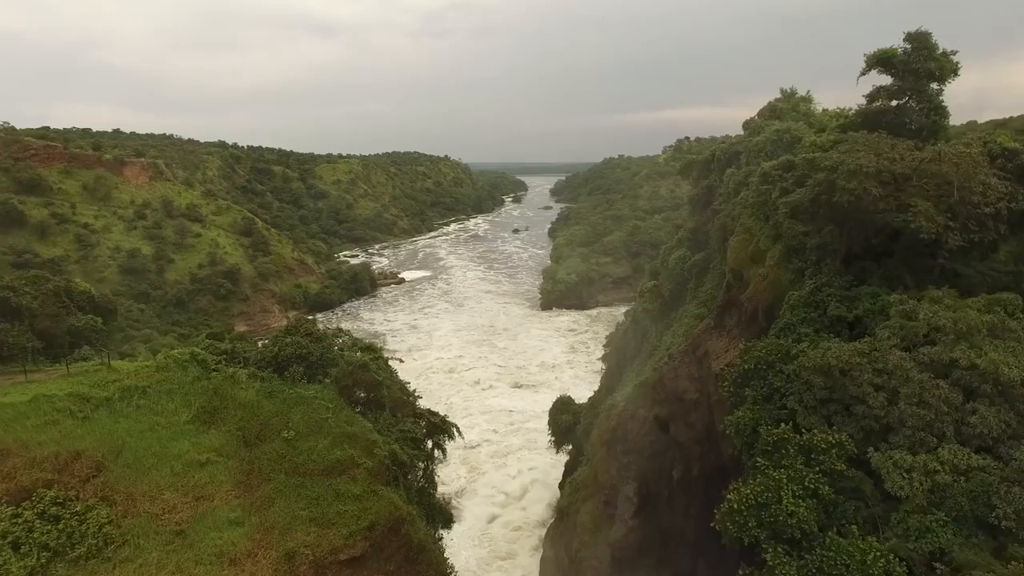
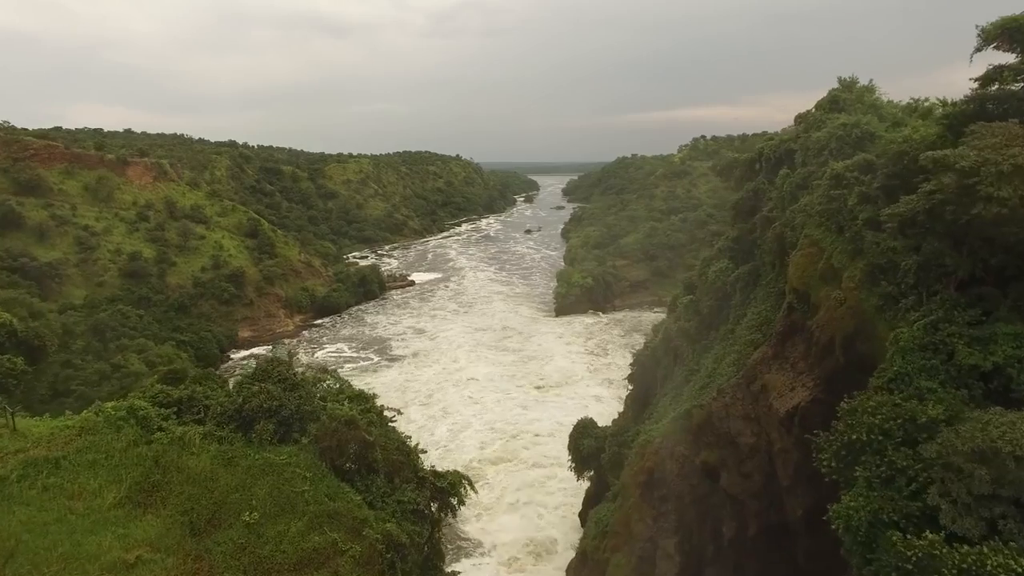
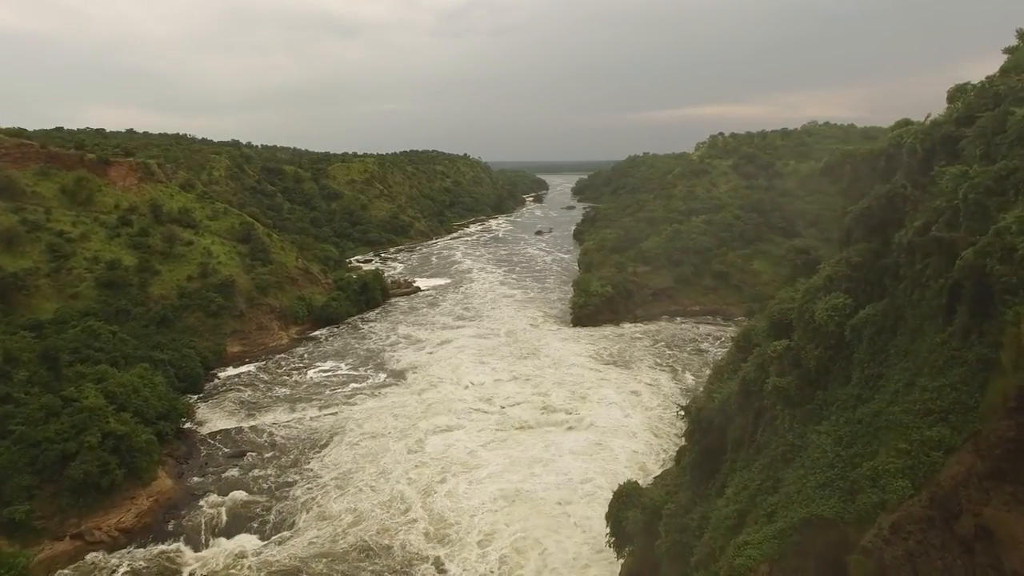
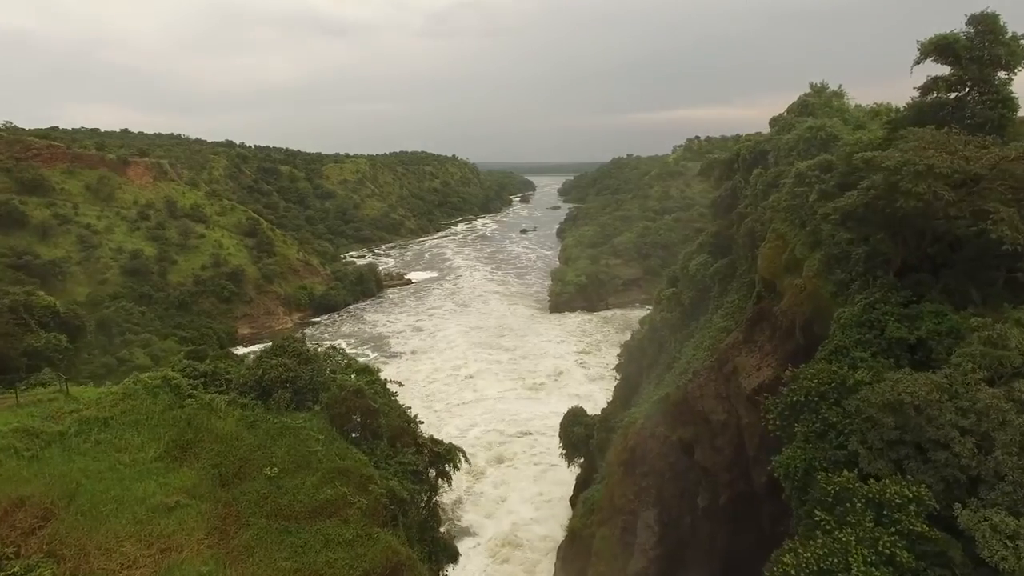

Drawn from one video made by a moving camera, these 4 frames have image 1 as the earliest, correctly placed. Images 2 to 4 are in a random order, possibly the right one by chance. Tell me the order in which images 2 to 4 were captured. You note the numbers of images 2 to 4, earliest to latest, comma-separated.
4, 2, 3
